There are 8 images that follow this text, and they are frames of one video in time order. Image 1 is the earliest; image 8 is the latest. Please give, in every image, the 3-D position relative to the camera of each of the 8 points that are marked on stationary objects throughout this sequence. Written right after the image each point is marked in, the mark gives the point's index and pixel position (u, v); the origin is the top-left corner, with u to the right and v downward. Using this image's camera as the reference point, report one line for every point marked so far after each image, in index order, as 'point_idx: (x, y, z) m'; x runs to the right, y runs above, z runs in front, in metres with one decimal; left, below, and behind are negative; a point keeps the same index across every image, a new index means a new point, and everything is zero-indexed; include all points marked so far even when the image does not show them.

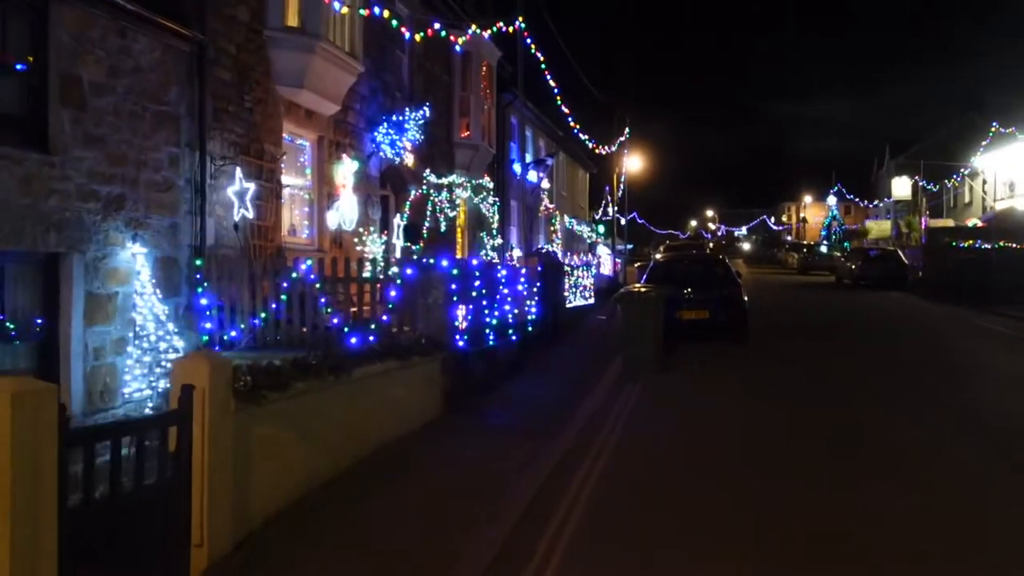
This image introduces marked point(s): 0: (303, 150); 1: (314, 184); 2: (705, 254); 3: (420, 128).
0: (-3.4, +2.2, +14.5) m
1: (-3.2, +1.7, +14.6) m
2: (+3.9, +0.7, +18.1) m
3: (-2.1, +3.3, +18.2) m
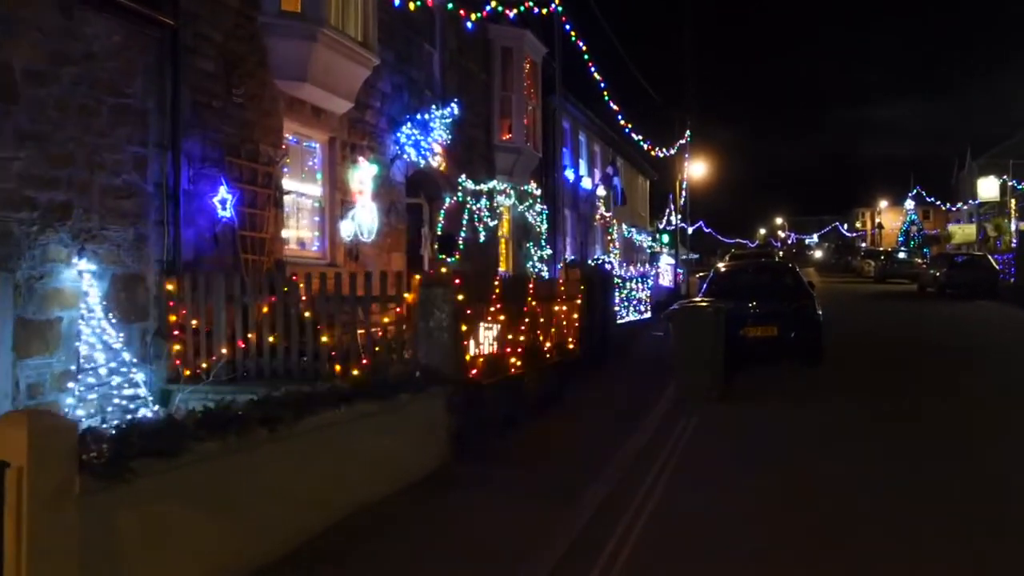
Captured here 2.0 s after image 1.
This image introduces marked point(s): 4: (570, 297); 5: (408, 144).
0: (-2.9, +1.9, +13.0) m
1: (-2.7, +1.4, +13.1) m
2: (+4.6, +0.5, +16.0) m
3: (-1.3, +3.0, +16.6) m
4: (+0.8, -0.2, +13.5) m
5: (-1.8, +2.4, +15.2) m
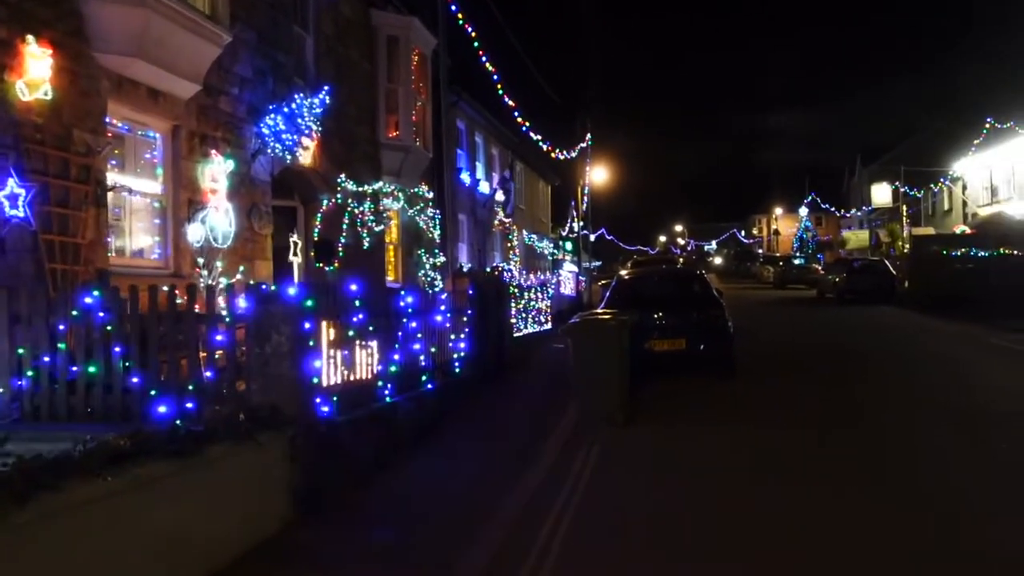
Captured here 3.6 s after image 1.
0: (-4.4, +1.8, +11.1) m
1: (-4.2, +1.2, +11.1) m
2: (+2.7, +0.3, +14.8) m
3: (-3.3, +2.8, +14.8) m
4: (-0.8, -0.3, +11.9) m
5: (-3.6, +2.2, +13.4) m
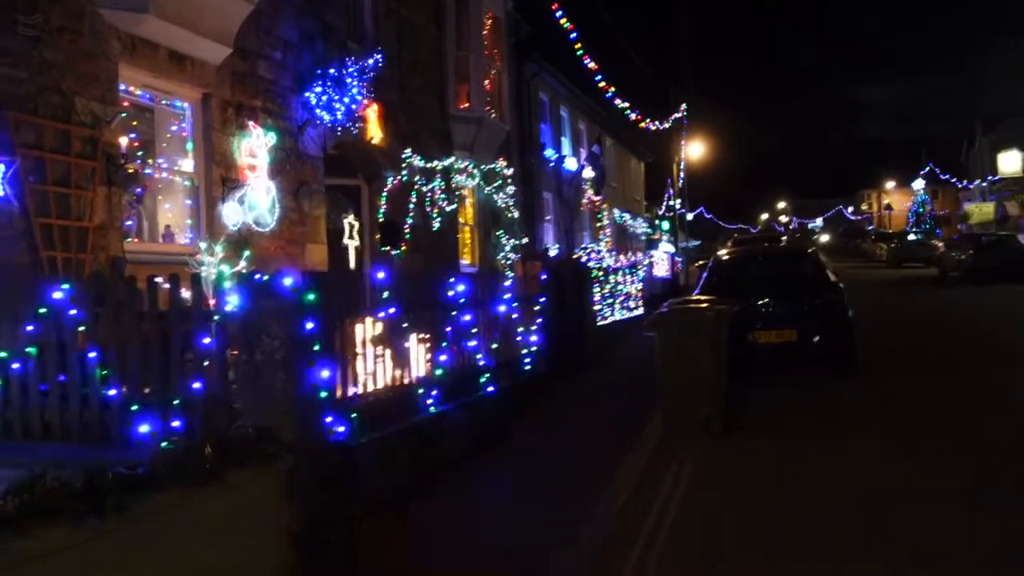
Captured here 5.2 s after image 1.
0: (-3.6, +1.9, +9.9) m
1: (-3.4, +1.4, +9.9) m
2: (+3.9, +0.6, +12.9) m
3: (-2.1, +3.0, +13.4) m
4: (+0.1, -0.1, +10.4) m
5: (-2.5, +2.4, +12.1) m
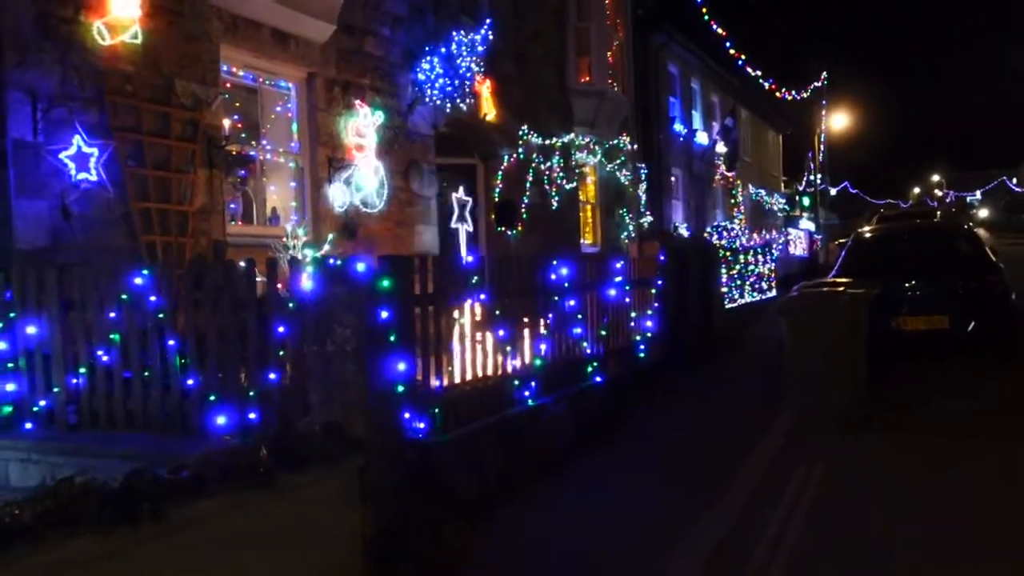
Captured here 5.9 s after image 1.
0: (-2.4, +2.1, +9.7) m
1: (-2.2, +1.5, +9.8) m
2: (+5.5, +0.8, +11.6) m
3: (-0.4, +3.3, +12.9) m
4: (+1.4, +0.1, +9.7) m
5: (-1.0, +2.7, +11.7) m
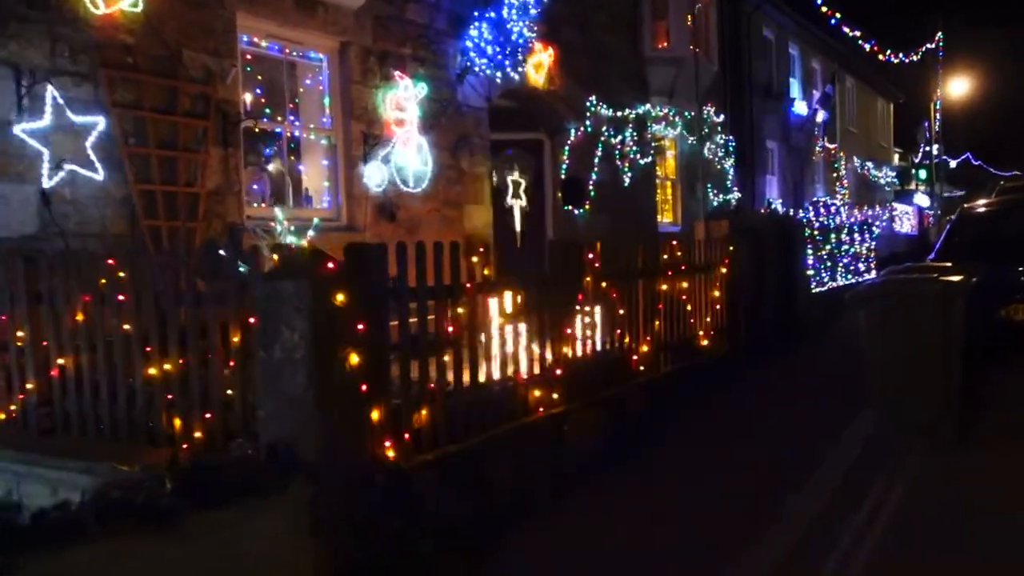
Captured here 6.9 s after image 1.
0: (-2.0, +2.2, +9.1) m
1: (-1.8, +1.7, +9.1) m
2: (+6.1, +1.0, +10.0) m
3: (+0.4, +3.5, +12.0) m
4: (+1.8, +0.2, +8.7) m
5: (-0.3, +2.8, +10.9) m
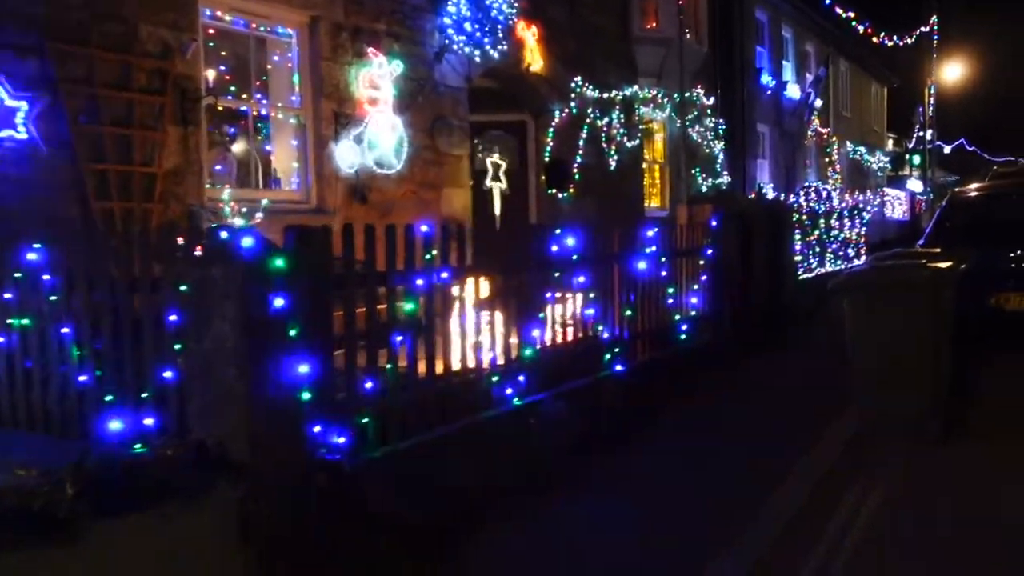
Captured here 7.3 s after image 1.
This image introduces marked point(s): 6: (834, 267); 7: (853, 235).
0: (-2.2, +2.3, +8.7) m
1: (-2.0, +1.8, +8.7) m
2: (+5.9, +1.2, +9.8) m
3: (+0.2, +3.7, +11.6) m
4: (+1.6, +0.3, +8.4) m
5: (-0.6, +3.0, +10.5) m
6: (+5.5, +0.4, +15.3) m
7: (+6.3, +1.0, +16.6) m
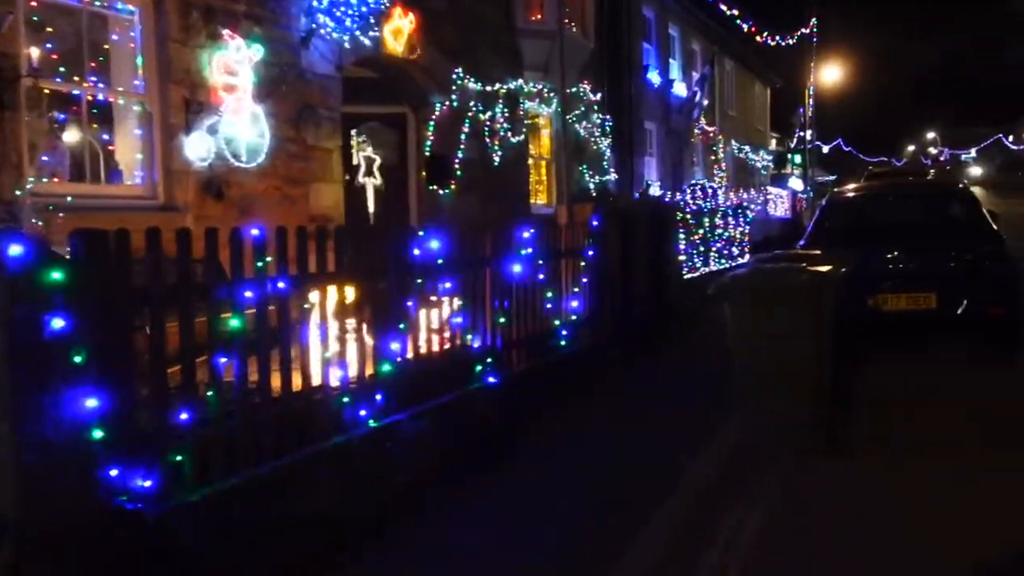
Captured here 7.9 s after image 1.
0: (-3.4, +2.3, +7.8) m
1: (-3.2, +1.8, +7.9) m
2: (+4.5, +1.1, +9.8) m
3: (-1.3, +3.7, +11.0) m
4: (+0.5, +0.3, +8.0) m
5: (-2.0, +3.0, +9.8) m
6: (+3.5, +0.4, +15.3) m
7: (+4.2, +1.0, +16.7) m
